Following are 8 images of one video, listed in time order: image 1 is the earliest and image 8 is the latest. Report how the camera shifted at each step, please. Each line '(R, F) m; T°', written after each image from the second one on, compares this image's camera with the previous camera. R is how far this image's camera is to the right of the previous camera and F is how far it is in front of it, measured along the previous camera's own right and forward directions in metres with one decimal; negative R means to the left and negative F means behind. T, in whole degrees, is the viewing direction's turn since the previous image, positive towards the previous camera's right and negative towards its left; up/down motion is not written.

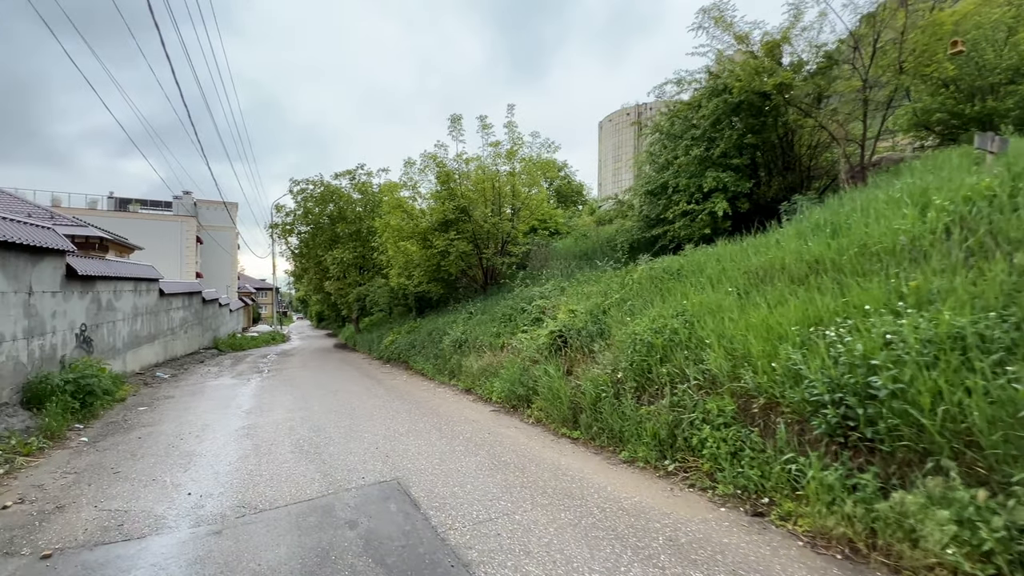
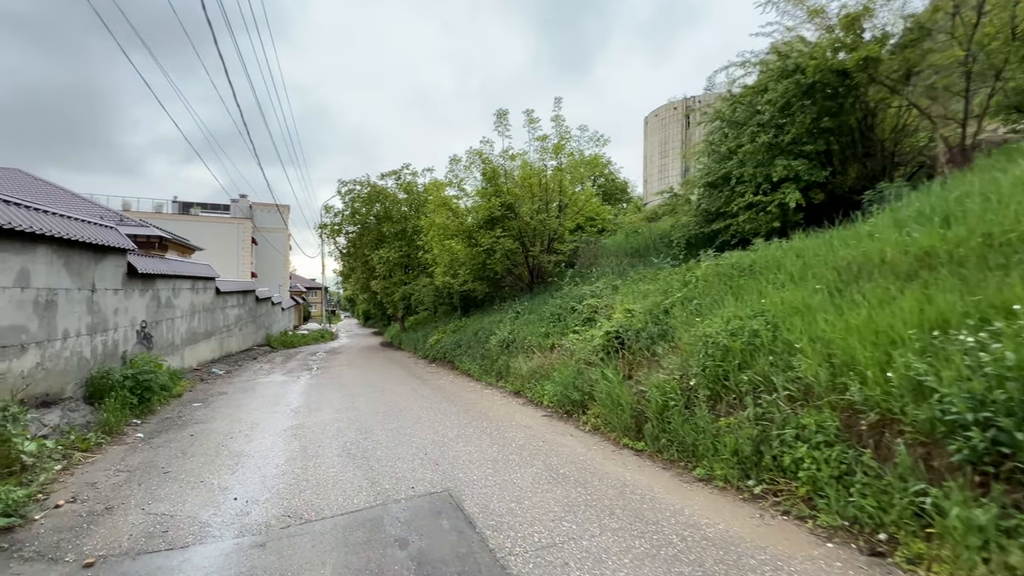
(-0.2, +0.4) m; -5°
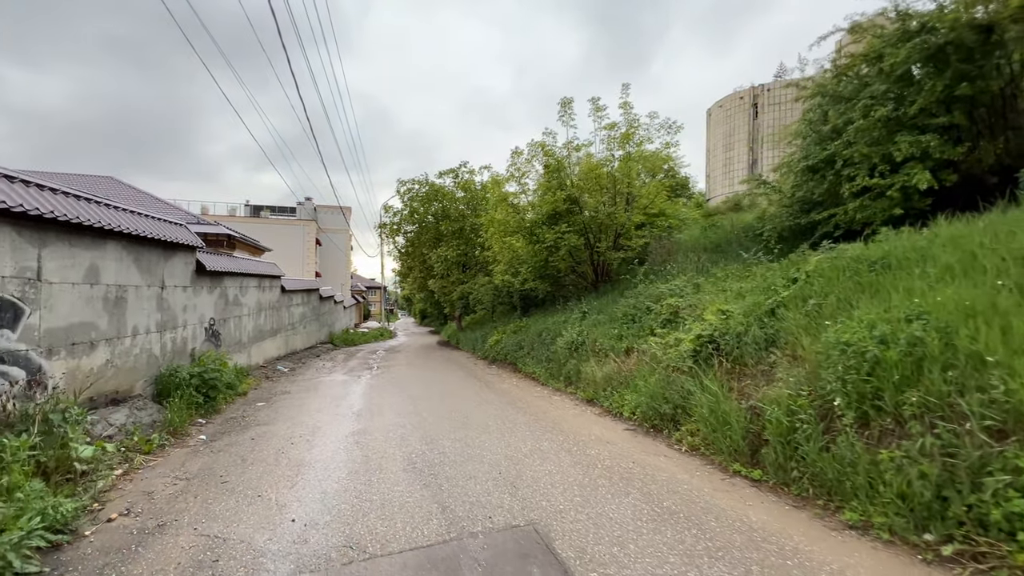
(-0.3, +0.6) m; -6°
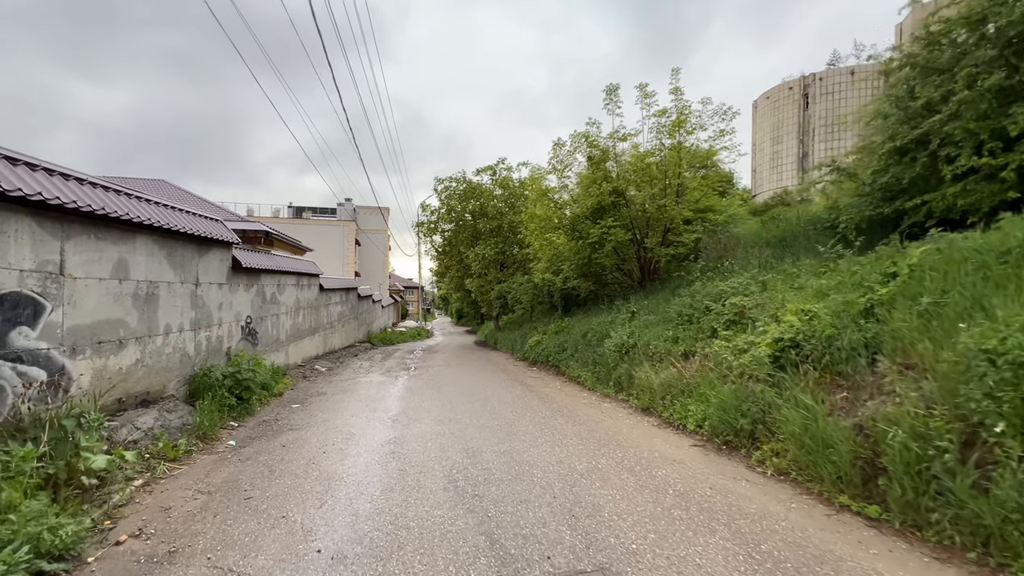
(-0.2, +0.5) m; -4°
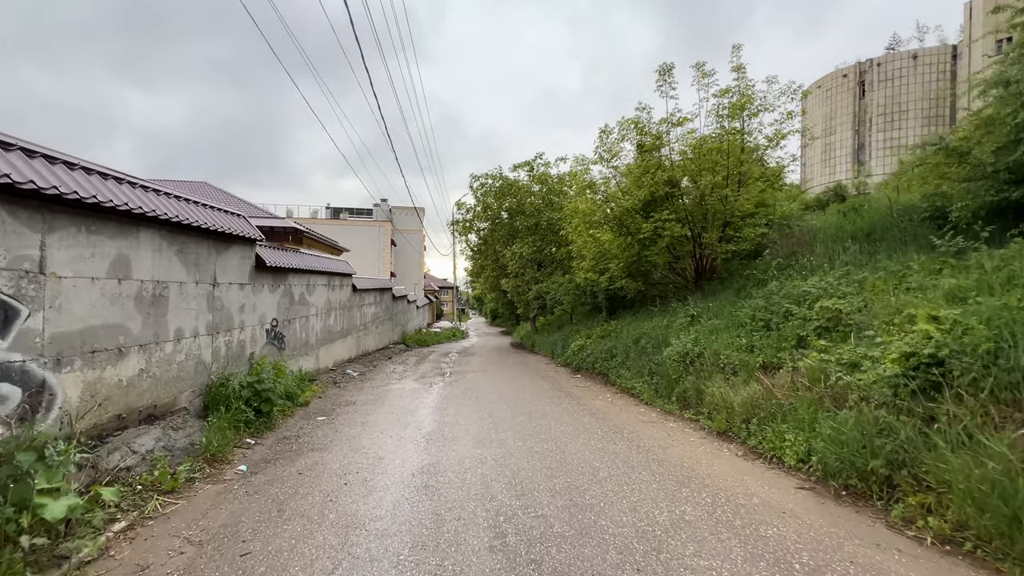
(-0.2, +0.8) m; -4°
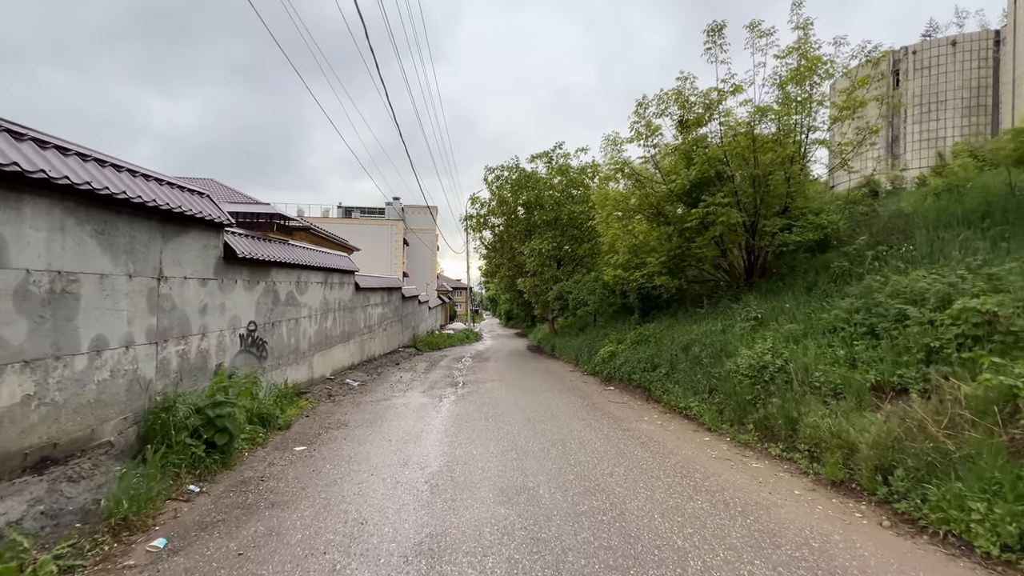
(-0.2, +1.4) m; -2°
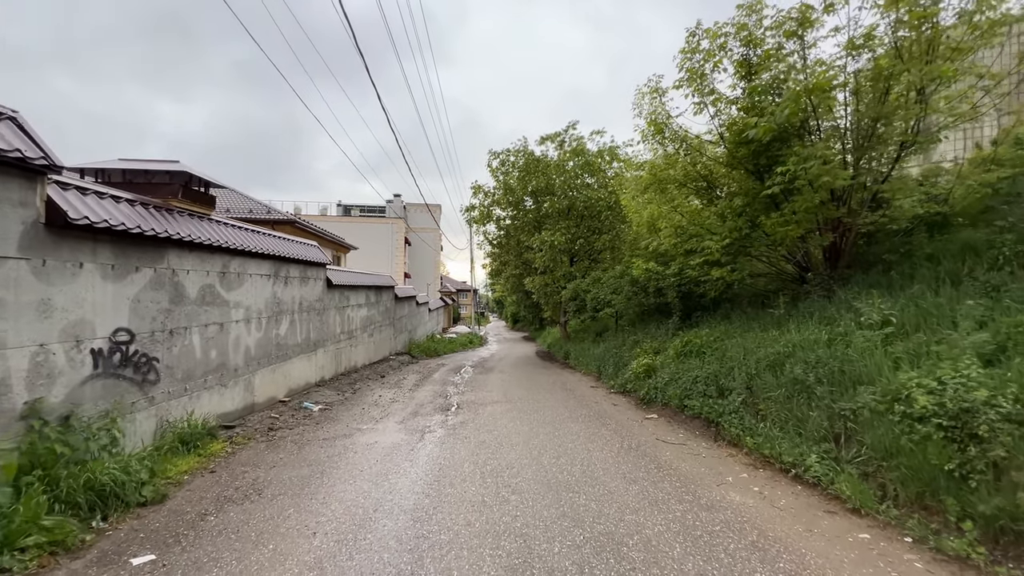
(0.0, +2.3) m; -1°
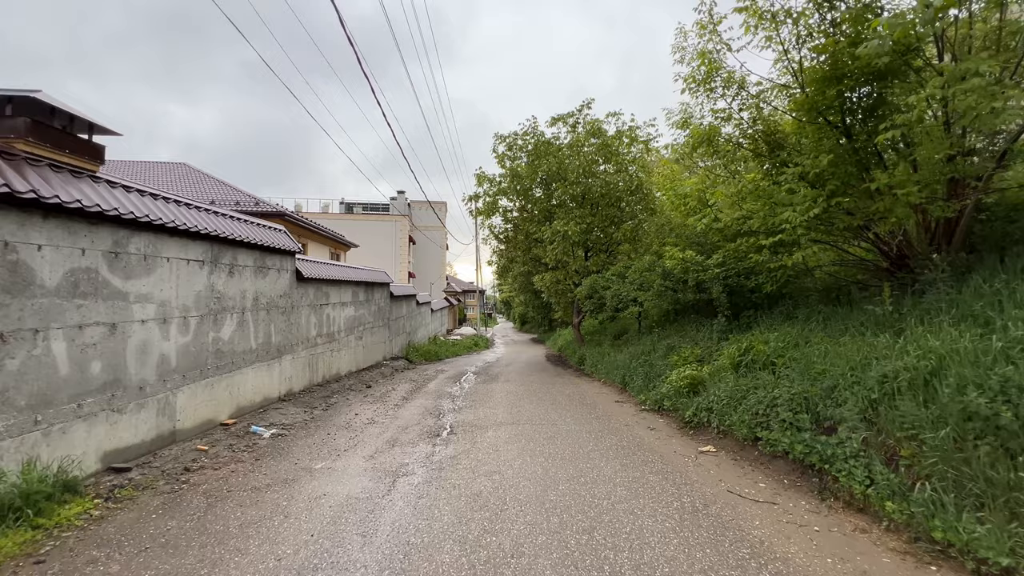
(0.0, +1.7) m; -1°
